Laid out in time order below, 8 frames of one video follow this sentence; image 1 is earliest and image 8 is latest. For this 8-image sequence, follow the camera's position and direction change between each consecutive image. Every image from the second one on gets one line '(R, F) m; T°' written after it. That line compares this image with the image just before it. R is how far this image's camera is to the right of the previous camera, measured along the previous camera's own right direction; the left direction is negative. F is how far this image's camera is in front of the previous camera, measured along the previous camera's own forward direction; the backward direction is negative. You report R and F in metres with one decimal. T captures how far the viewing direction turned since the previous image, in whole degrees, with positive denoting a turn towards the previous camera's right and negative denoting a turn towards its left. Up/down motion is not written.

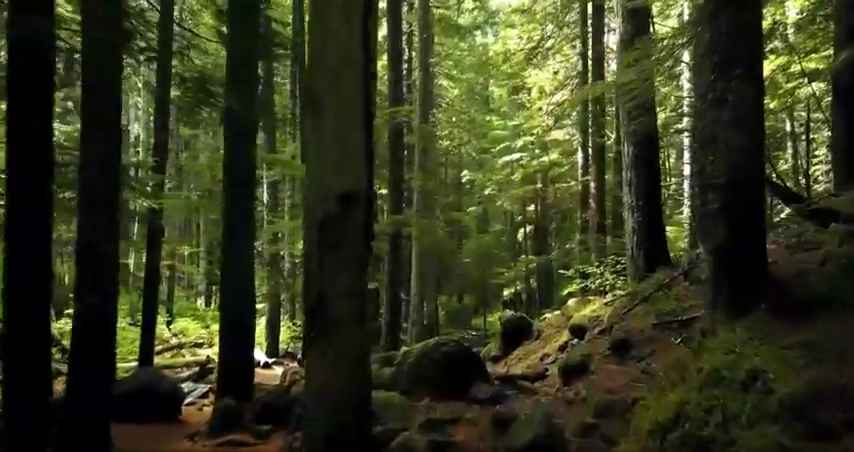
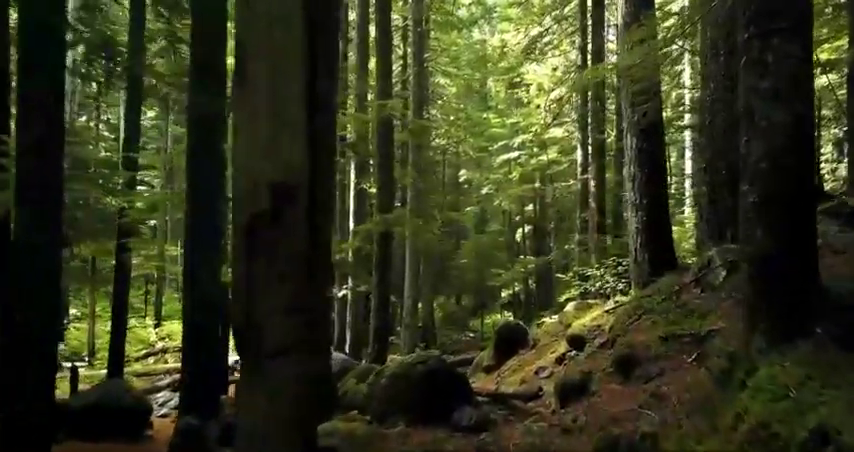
(+0.2, +0.8) m; 0°
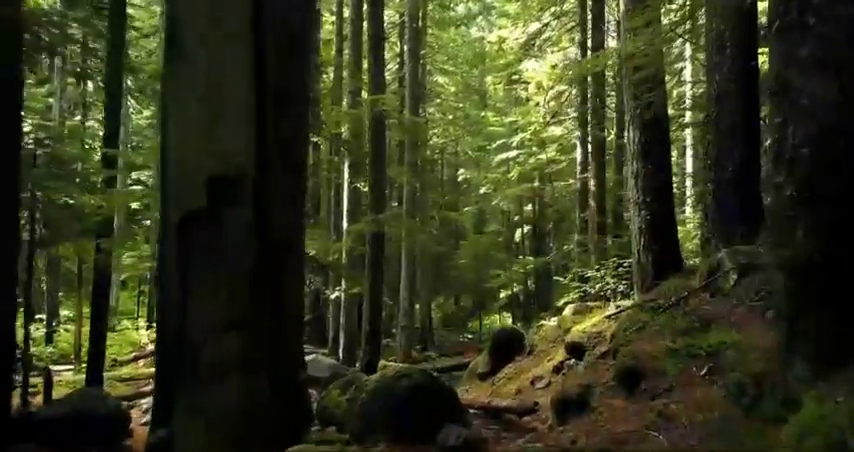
(+0.1, +0.5) m; 0°
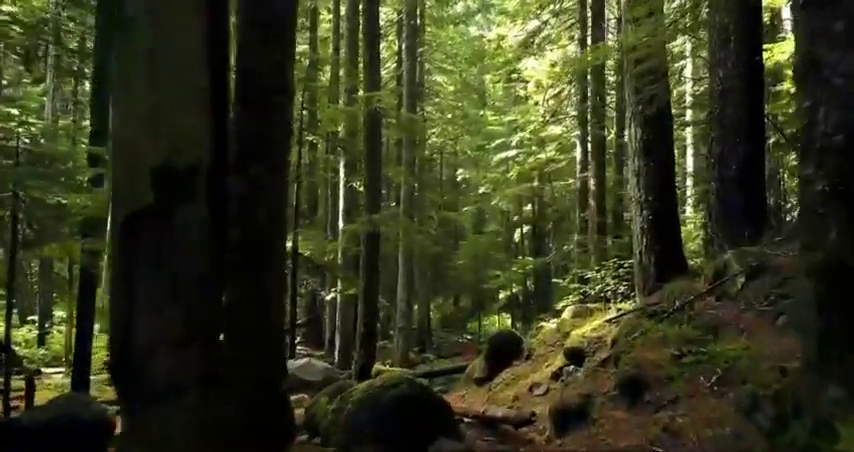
(+0.1, +0.3) m; 0°
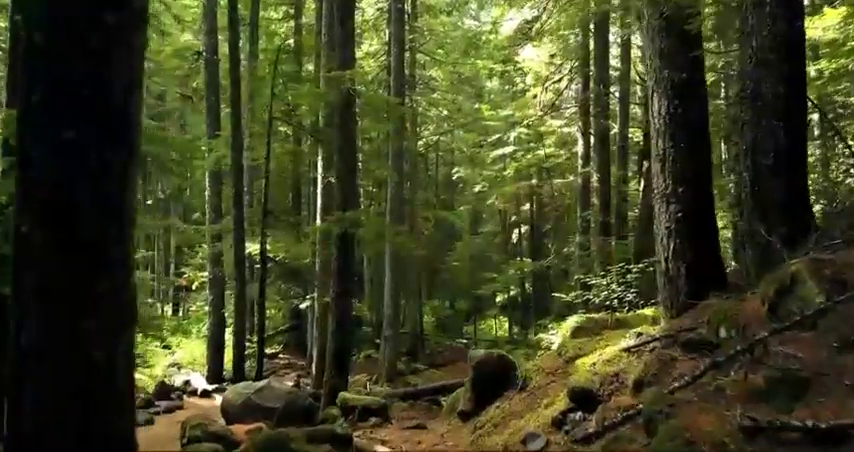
(+0.3, +1.7) m; 0°
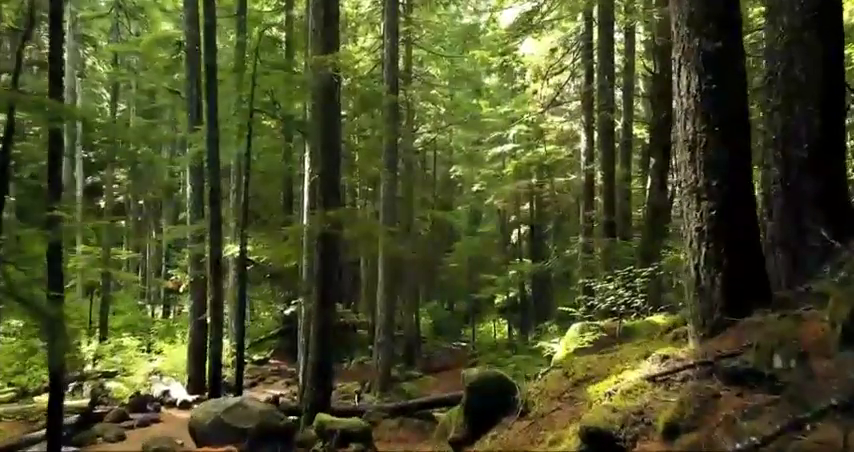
(+0.1, +1.0) m; 0°
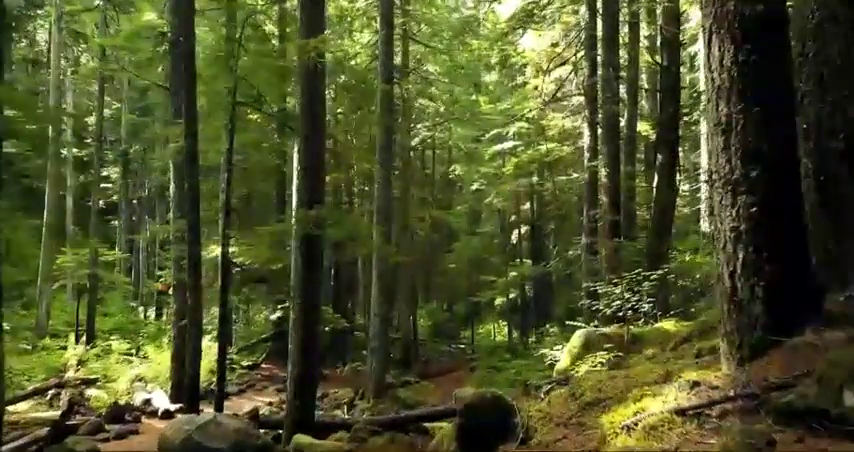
(+0.1, +0.8) m; 0°
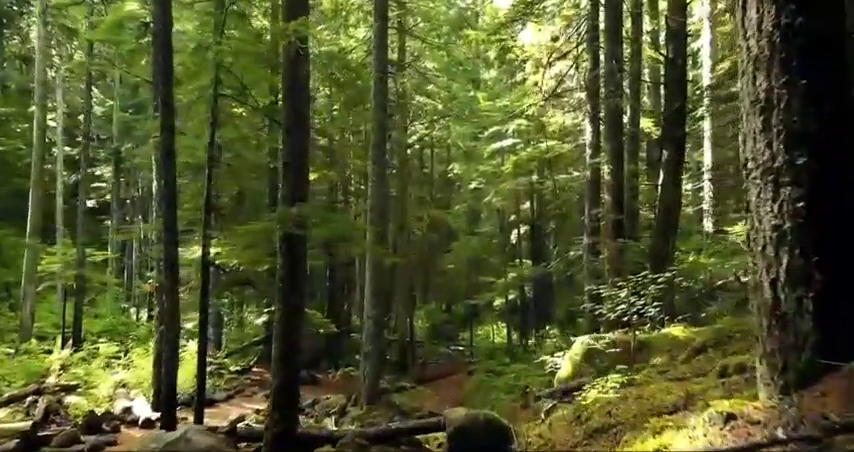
(+0.1, +0.7) m; 0°
